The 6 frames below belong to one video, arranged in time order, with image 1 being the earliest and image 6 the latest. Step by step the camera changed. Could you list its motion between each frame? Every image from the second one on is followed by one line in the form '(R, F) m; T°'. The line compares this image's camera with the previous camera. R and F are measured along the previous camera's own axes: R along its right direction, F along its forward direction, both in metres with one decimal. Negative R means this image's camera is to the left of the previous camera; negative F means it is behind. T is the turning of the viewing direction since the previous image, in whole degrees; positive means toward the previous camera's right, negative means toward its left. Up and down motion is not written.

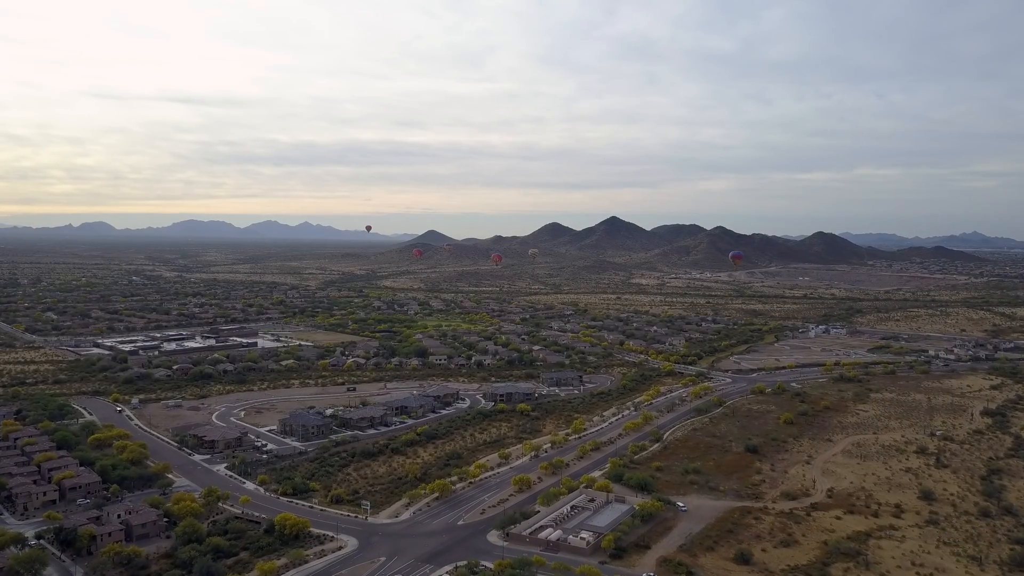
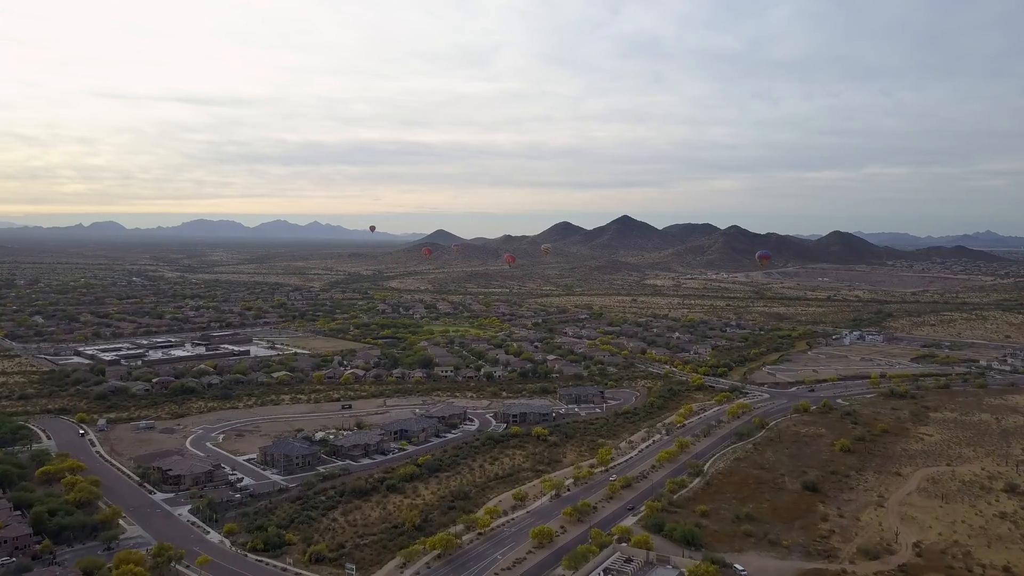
(-0.2, +4.2) m; -1°
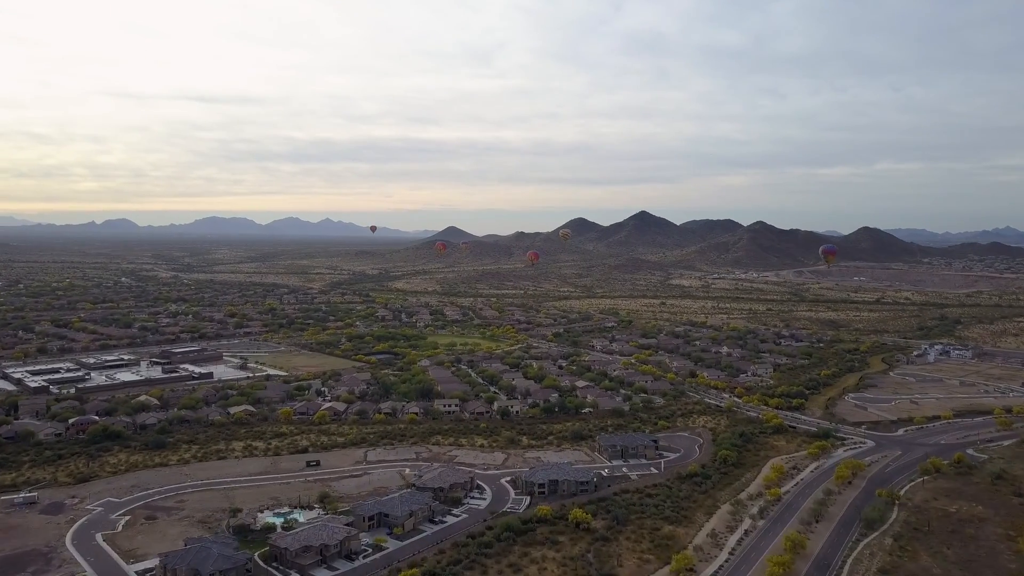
(-0.4, +9.2) m; -1°
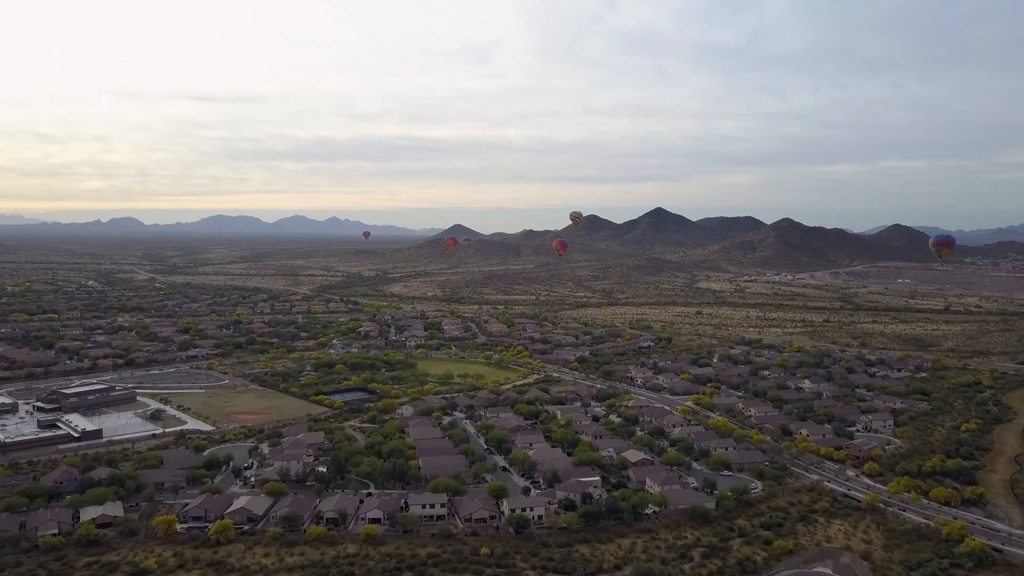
(-0.3, +12.6) m; -1°
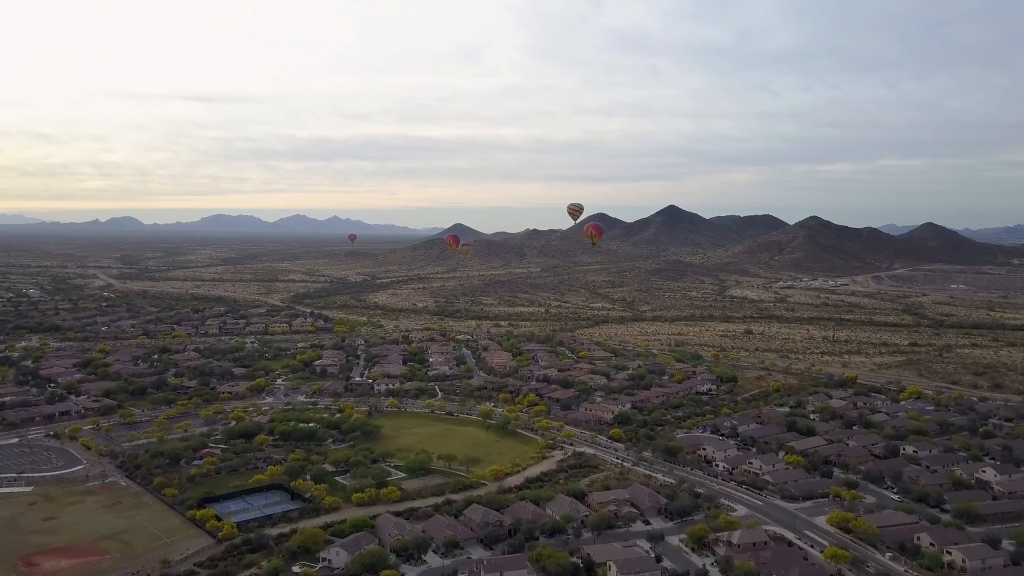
(-0.3, +14.6) m; 0°
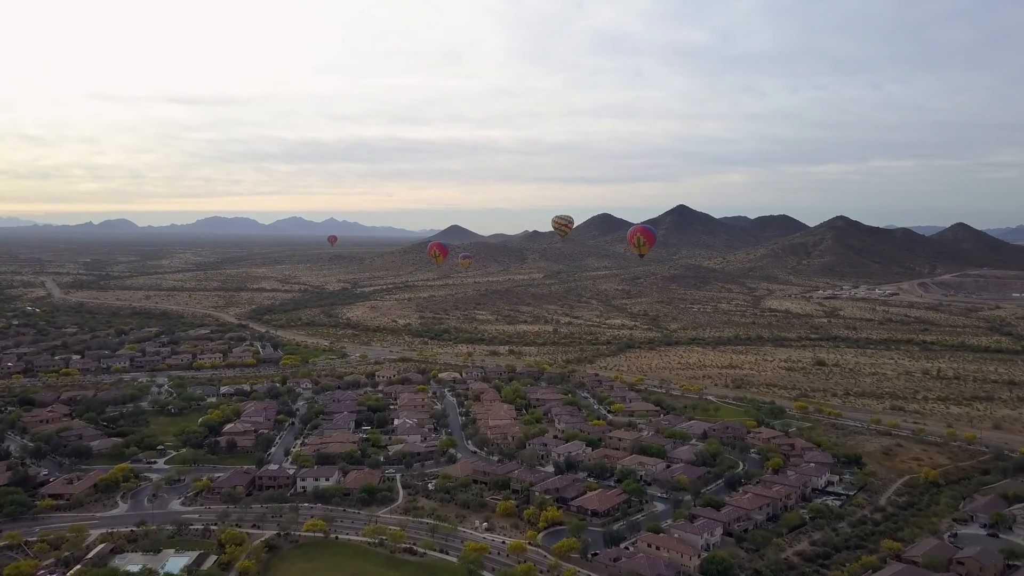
(-0.2, +14.4) m; 0°
